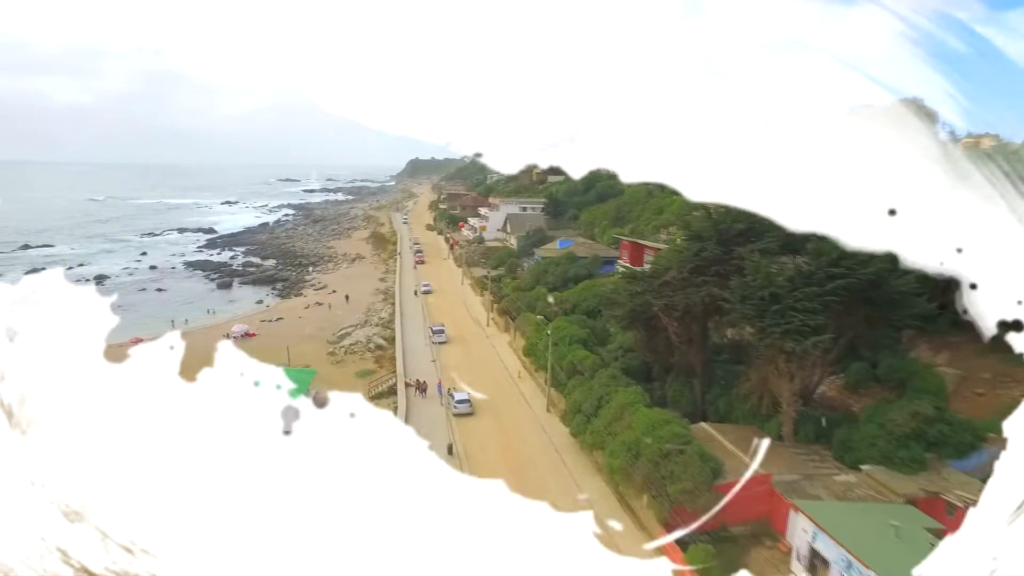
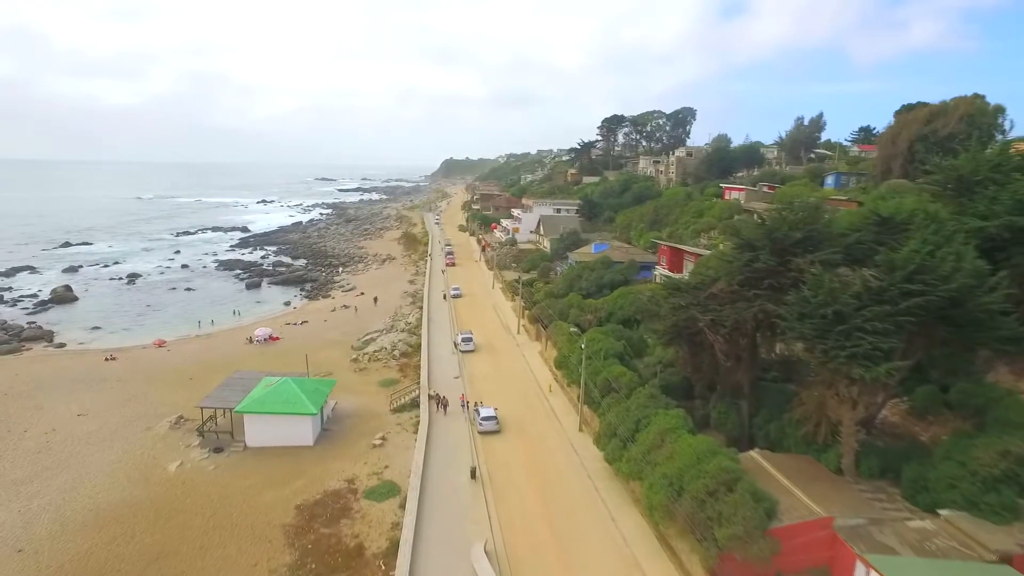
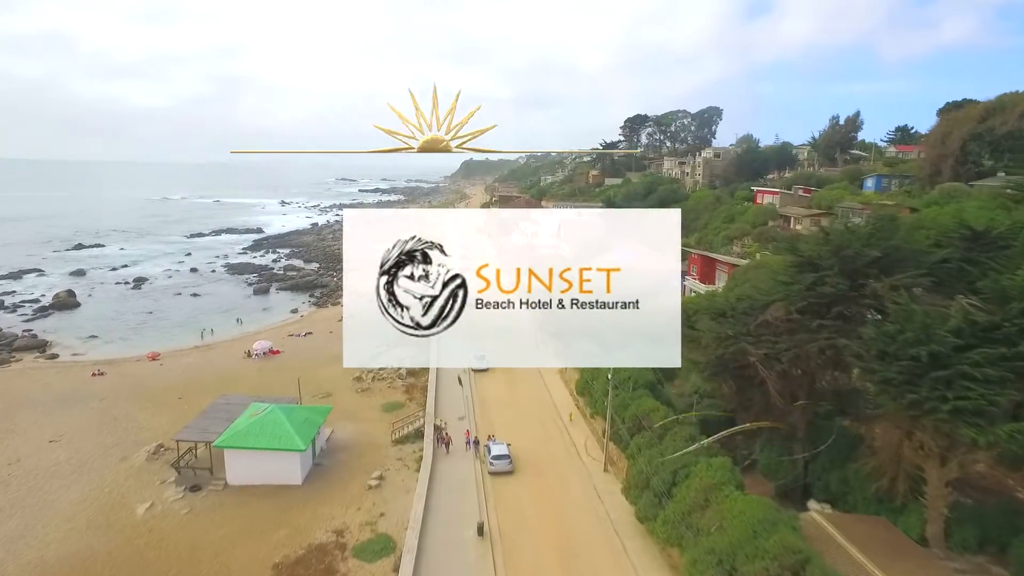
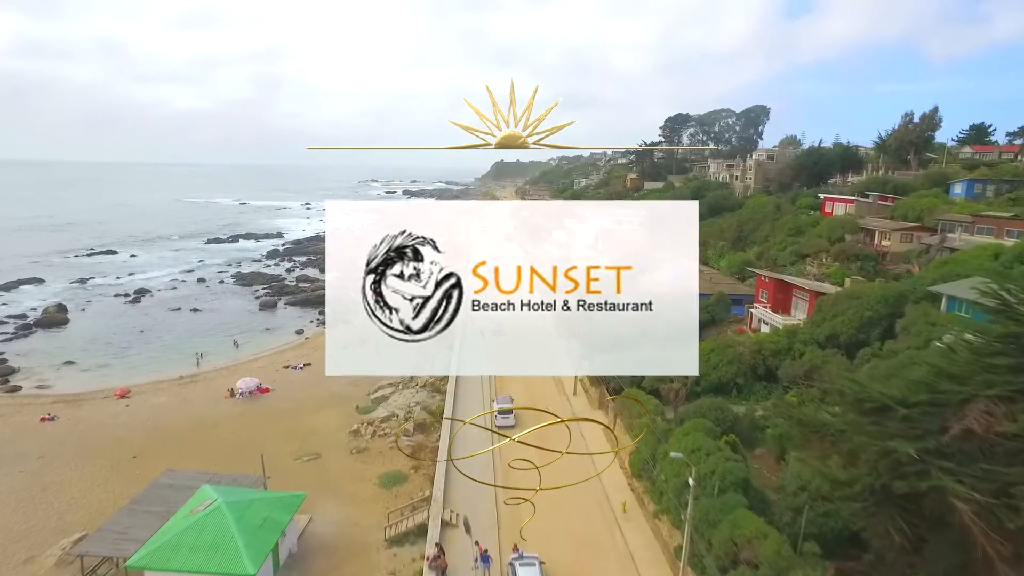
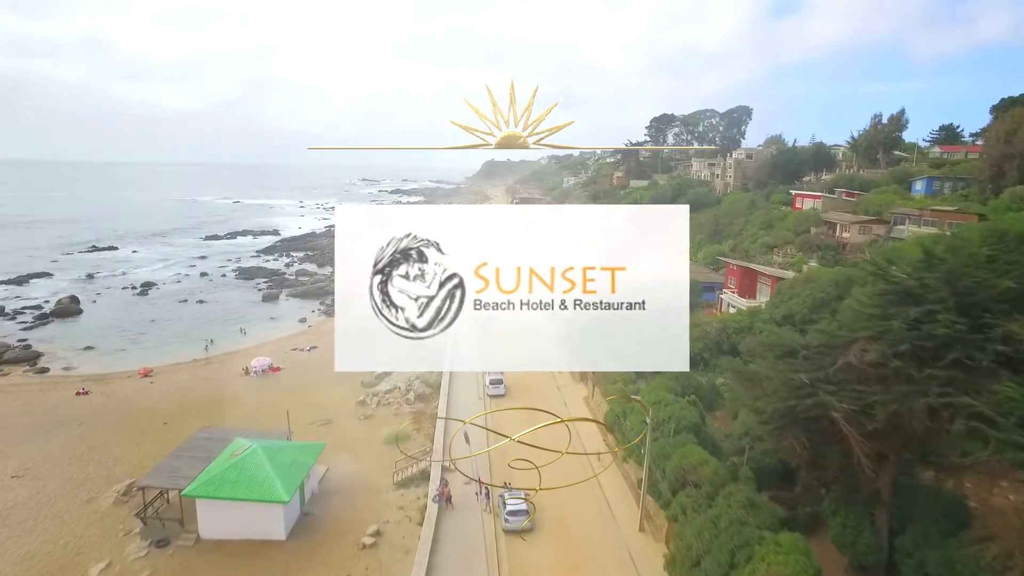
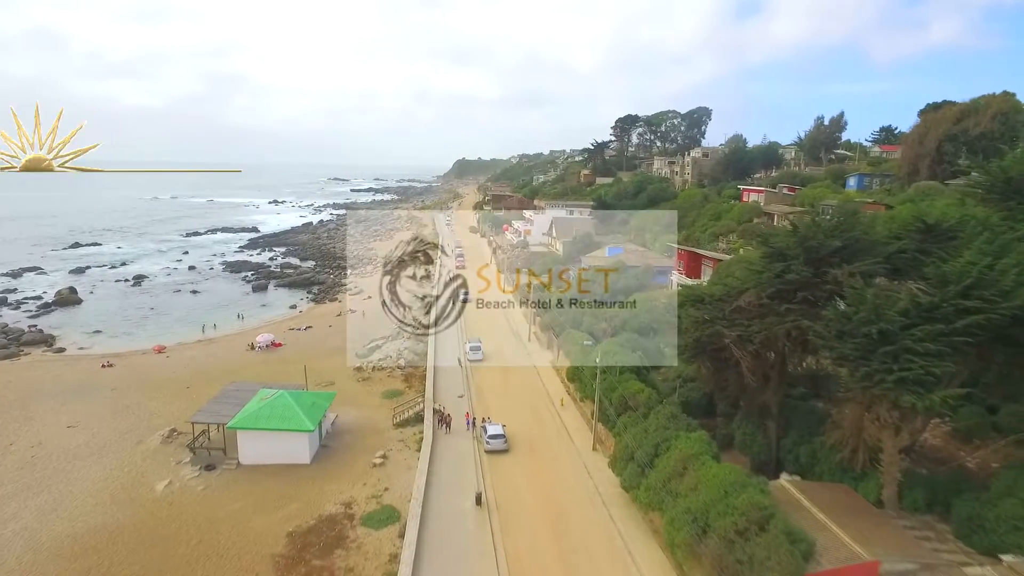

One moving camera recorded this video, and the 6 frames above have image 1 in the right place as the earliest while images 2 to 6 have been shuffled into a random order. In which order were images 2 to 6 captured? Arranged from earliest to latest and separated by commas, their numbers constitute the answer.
2, 6, 3, 5, 4
